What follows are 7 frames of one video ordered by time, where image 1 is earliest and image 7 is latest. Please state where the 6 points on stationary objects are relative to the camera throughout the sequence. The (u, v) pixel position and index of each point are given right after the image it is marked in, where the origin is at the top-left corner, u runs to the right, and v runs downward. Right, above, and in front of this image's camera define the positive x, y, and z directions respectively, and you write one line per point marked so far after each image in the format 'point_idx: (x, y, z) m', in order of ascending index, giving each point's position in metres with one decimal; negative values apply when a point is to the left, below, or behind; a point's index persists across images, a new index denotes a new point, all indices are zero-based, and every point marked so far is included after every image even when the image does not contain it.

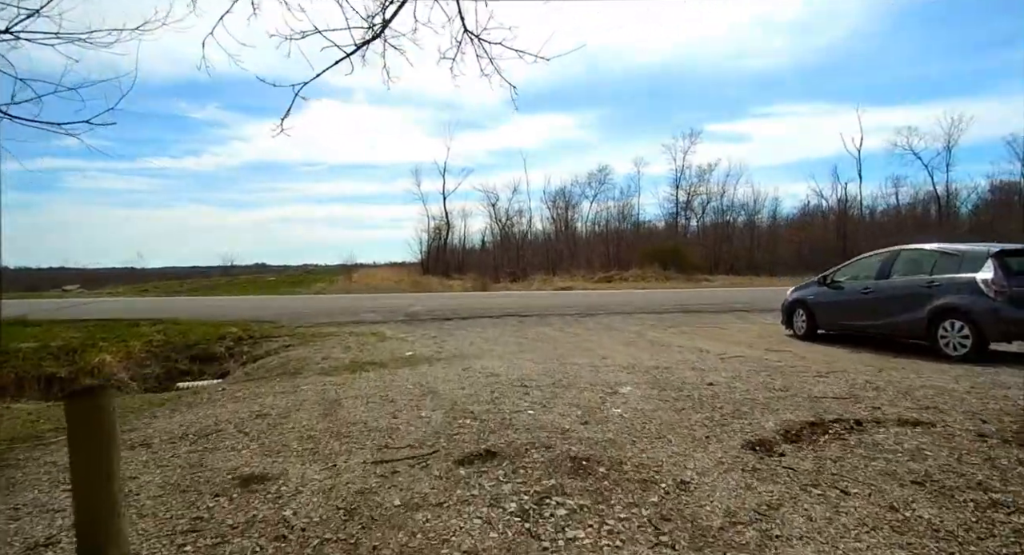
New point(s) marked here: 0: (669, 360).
0: (+2.6, -1.3, +9.3) m
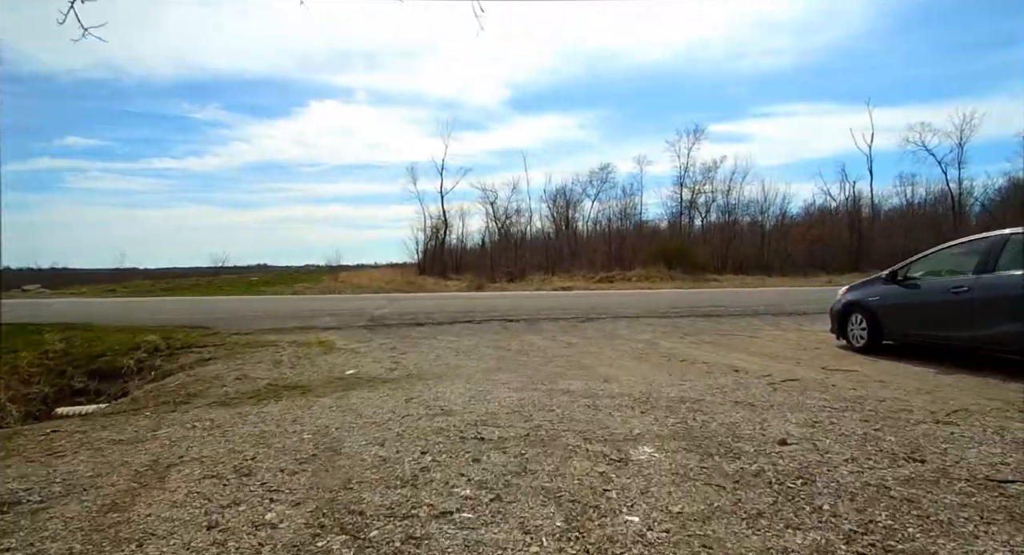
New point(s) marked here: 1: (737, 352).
0: (+2.2, -1.3, +6.6) m
1: (+3.7, -1.2, +9.3) m
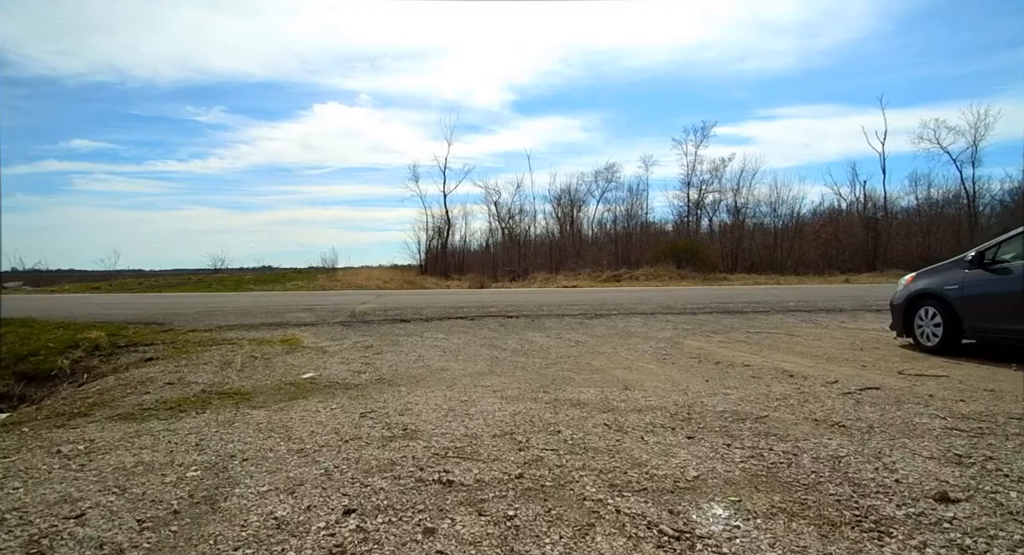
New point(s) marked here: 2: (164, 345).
0: (+2.1, -1.0, +5.0) m
1: (+3.6, -1.0, +7.7) m
2: (-5.7, -1.1, +9.3) m
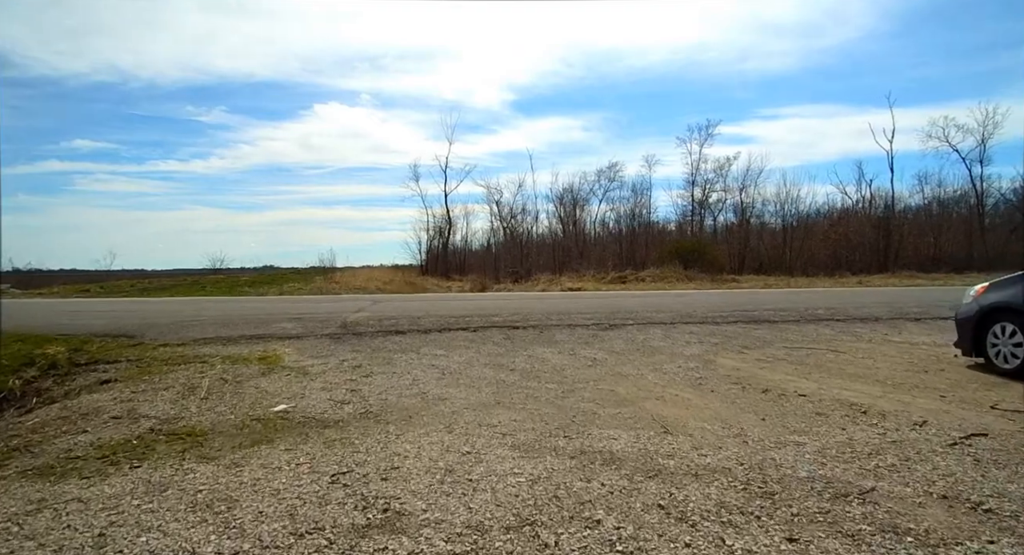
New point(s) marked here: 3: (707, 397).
0: (+2.2, -1.2, +3.9) m
1: (+3.8, -1.2, +6.6) m
2: (-5.6, -1.2, +8.3) m
3: (+2.0, -1.2, +5.7) m
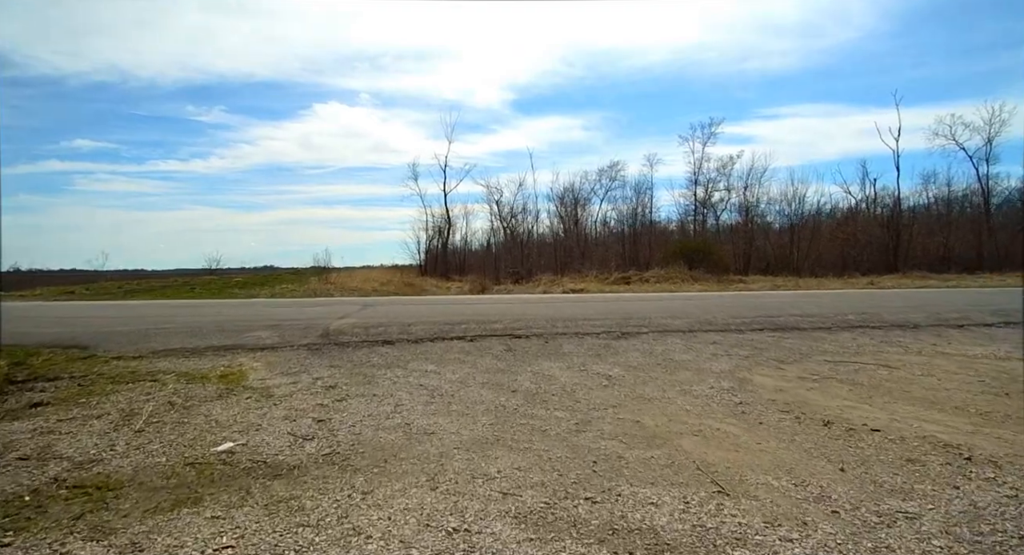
0: (+2.2, -1.2, +2.8) m
1: (+3.8, -1.2, +5.5) m
2: (-5.6, -1.3, +7.2) m
3: (+2.0, -1.3, +4.6) m
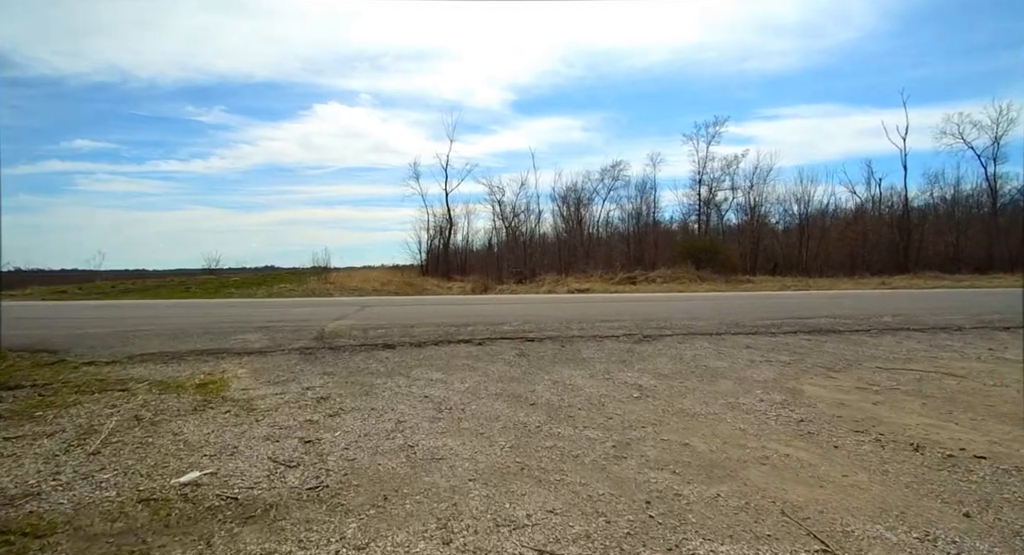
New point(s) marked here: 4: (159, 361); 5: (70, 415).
0: (+2.4, -1.2, +2.0) m
1: (+4.0, -1.2, +4.7) m
2: (-5.4, -1.3, +6.3) m
3: (+2.2, -1.2, +3.8) m
4: (-4.6, -1.1, +7.4) m
5: (-4.2, -1.3, +5.4) m
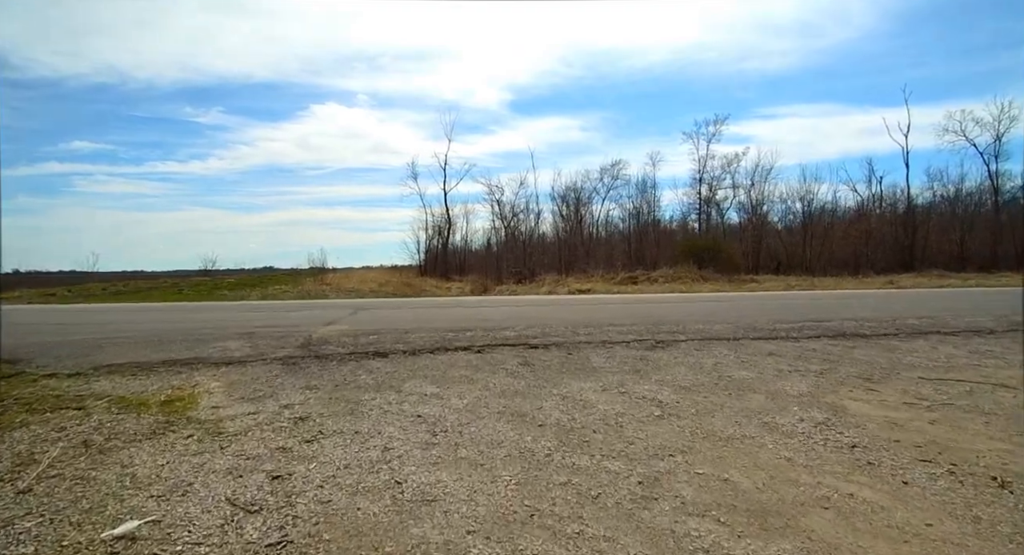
0: (+2.5, -1.2, +1.3) m
1: (+4.0, -1.2, +4.0) m
2: (-5.3, -1.3, +5.7) m
3: (+2.2, -1.2, +3.1) m
4: (-4.5, -1.1, +6.7) m
5: (-4.1, -1.3, +4.7) m
